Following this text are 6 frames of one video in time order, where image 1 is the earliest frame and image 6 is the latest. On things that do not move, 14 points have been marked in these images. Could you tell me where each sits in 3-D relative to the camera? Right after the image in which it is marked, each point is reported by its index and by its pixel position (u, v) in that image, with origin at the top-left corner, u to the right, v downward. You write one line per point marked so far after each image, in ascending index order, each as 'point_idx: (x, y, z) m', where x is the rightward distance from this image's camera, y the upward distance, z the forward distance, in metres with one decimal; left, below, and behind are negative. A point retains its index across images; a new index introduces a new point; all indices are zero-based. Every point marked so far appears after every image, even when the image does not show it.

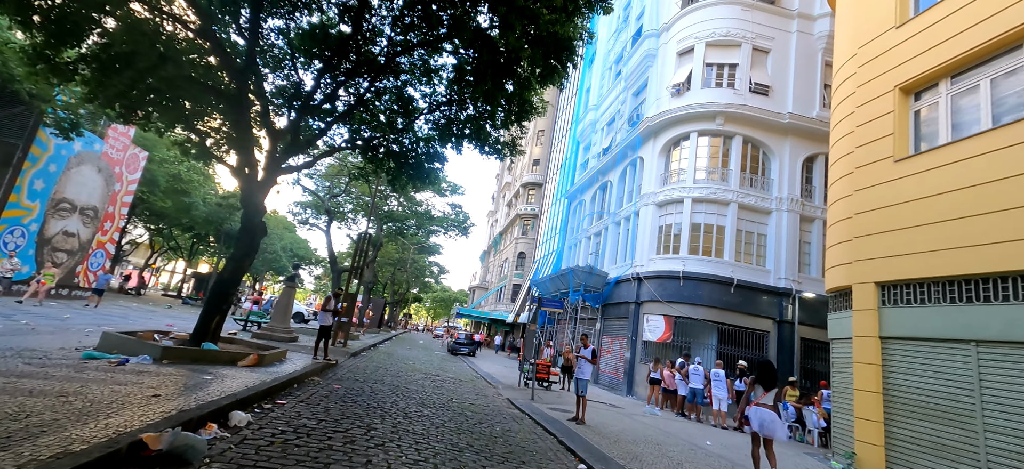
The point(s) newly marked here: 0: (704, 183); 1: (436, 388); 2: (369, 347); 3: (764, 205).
0: (+7.2, +1.9, +17.3) m
1: (-1.9, -3.8, +11.4) m
2: (-5.9, -4.7, +18.8) m
3: (+9.4, +1.1, +17.1) m
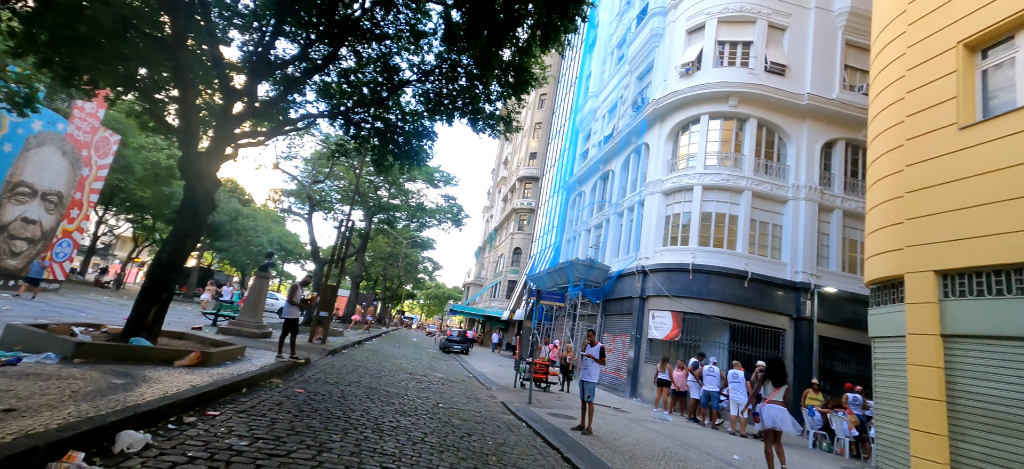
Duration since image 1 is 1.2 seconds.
0: (+7.1, +2.3, +16.1) m
1: (-2.0, -3.4, +10.0) m
2: (-6.1, -4.2, +17.4) m
3: (+9.3, +1.4, +15.9) m
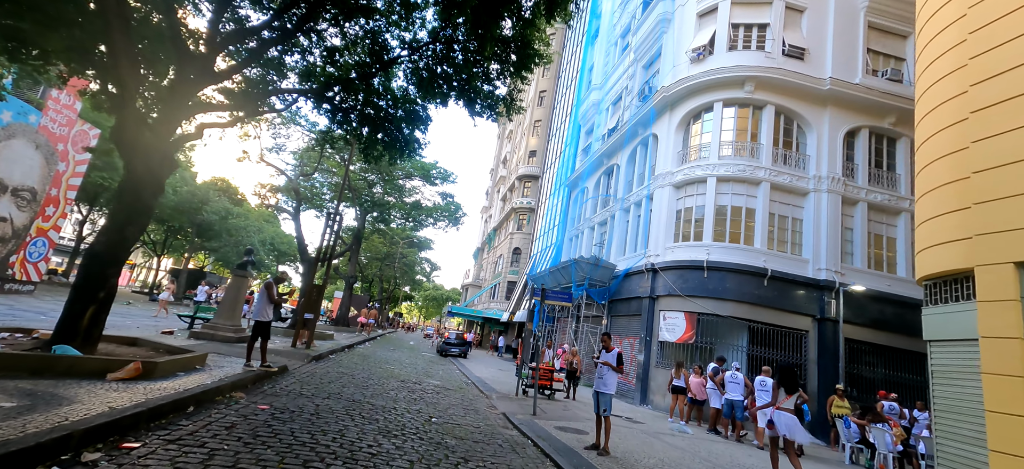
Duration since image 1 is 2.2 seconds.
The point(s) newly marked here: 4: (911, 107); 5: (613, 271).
0: (+7.1, +2.5, +15.0) m
1: (-2.0, -3.2, +8.9) m
2: (-6.0, -4.1, +16.3) m
3: (+9.3, +1.6, +14.8) m
4: (+12.9, +4.1, +14.8) m
5: (+4.2, -1.5, +18.9) m
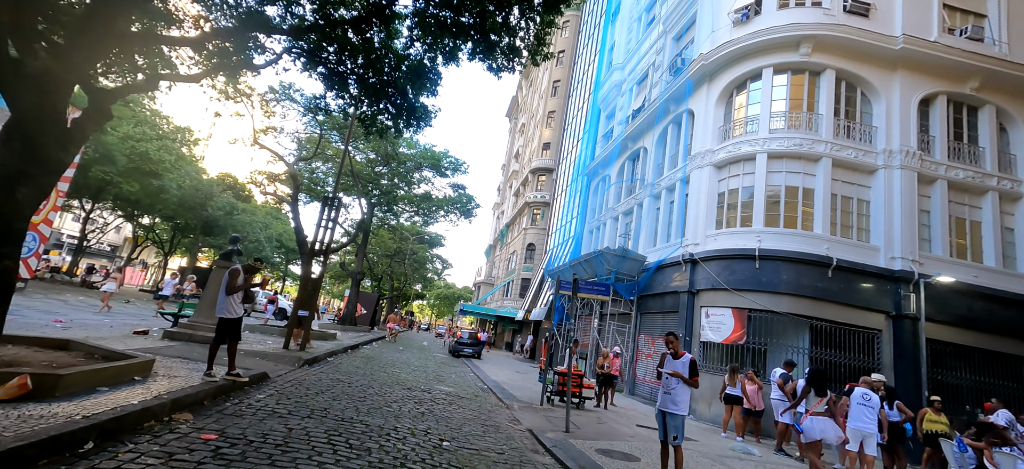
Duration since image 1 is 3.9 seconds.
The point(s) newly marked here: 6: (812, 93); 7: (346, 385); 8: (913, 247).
0: (+7.7, +2.9, +13.0) m
1: (-1.5, -2.9, +7.2) m
2: (-5.4, -3.7, +14.7) m
3: (+9.9, +2.0, +12.8) m
4: (+13.5, +4.6, +12.7) m
5: (+4.9, -1.1, +17.0) m
6: (+8.7, +4.1, +13.3) m
7: (-3.2, -2.9, +8.8) m
8: (+10.7, -0.3, +12.2) m
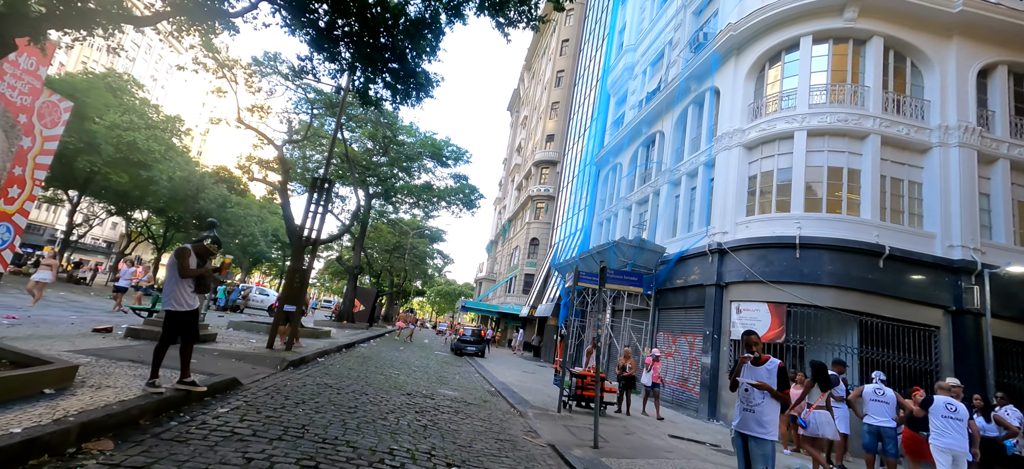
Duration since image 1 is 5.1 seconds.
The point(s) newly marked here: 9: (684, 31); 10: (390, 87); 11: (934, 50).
0: (+8.0, +3.3, +11.7) m
1: (-1.2, -2.6, +5.9) m
2: (-5.1, -3.4, +13.4) m
3: (+10.2, +2.4, +11.5) m
4: (+13.8, +5.0, +11.4) m
5: (+5.1, -0.7, +15.7) m
6: (+9.0, +4.5, +11.9) m
7: (-2.9, -2.6, +7.5) m
8: (+11.0, 0.0, +10.9) m
9: (+6.6, +7.9, +17.8) m
10: (-2.6, +3.2, +9.8) m
11: (+10.8, +4.8, +11.8) m
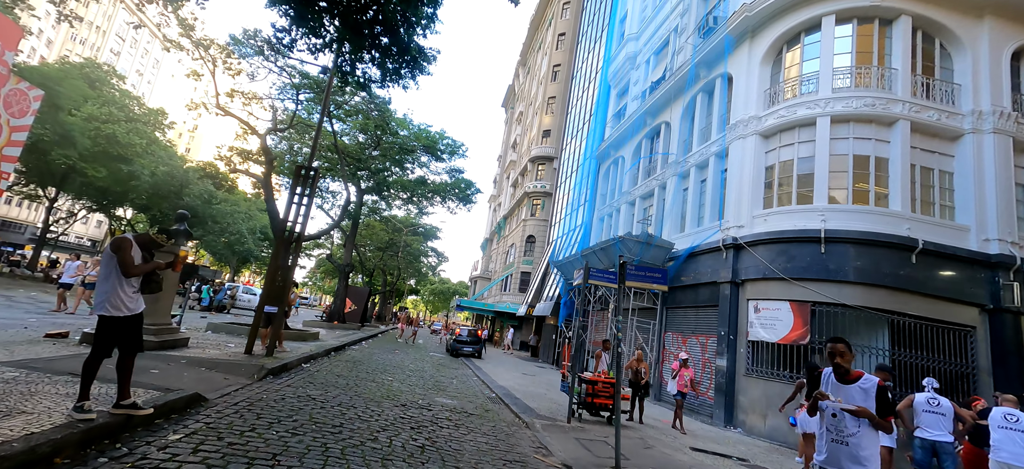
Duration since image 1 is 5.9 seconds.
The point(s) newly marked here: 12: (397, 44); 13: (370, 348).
0: (+8.0, +3.4, +10.9) m
1: (-1.1, -2.4, +5.0) m
2: (-5.0, -3.2, +12.4) m
3: (+10.2, +2.6, +10.7) m
4: (+13.8, +5.1, +10.7) m
5: (+5.1, -0.5, +14.9) m
6: (+9.0, +4.6, +11.1) m
7: (-2.8, -2.5, +6.6) m
8: (+11.0, +0.2, +10.2) m
9: (+6.6, +8.1, +16.9) m
10: (-2.5, +3.4, +8.9) m
11: (+10.9, +4.9, +11.1) m
12: (-2.1, +3.6, +8.7) m
13: (-5.5, -4.4, +17.9) m
